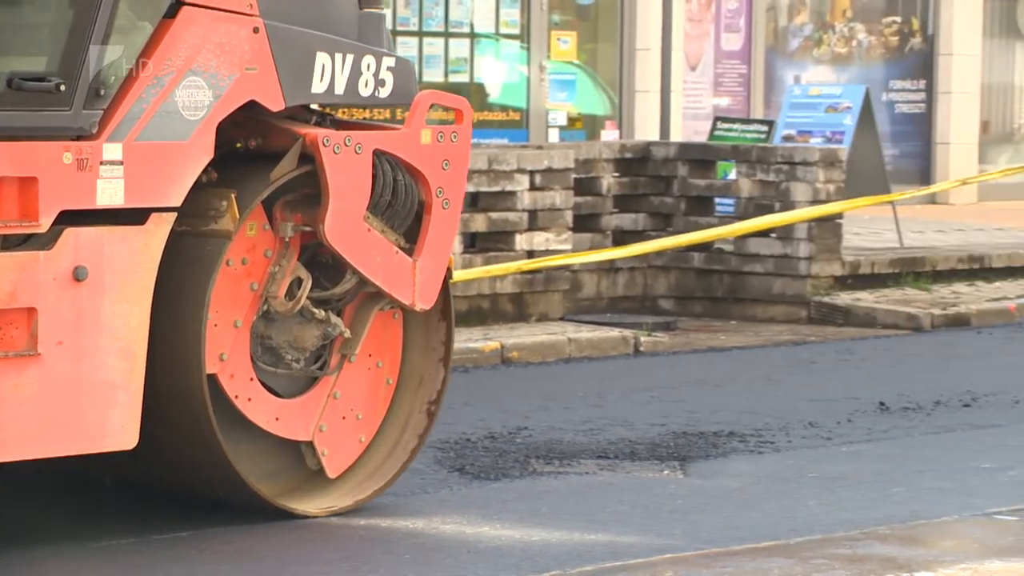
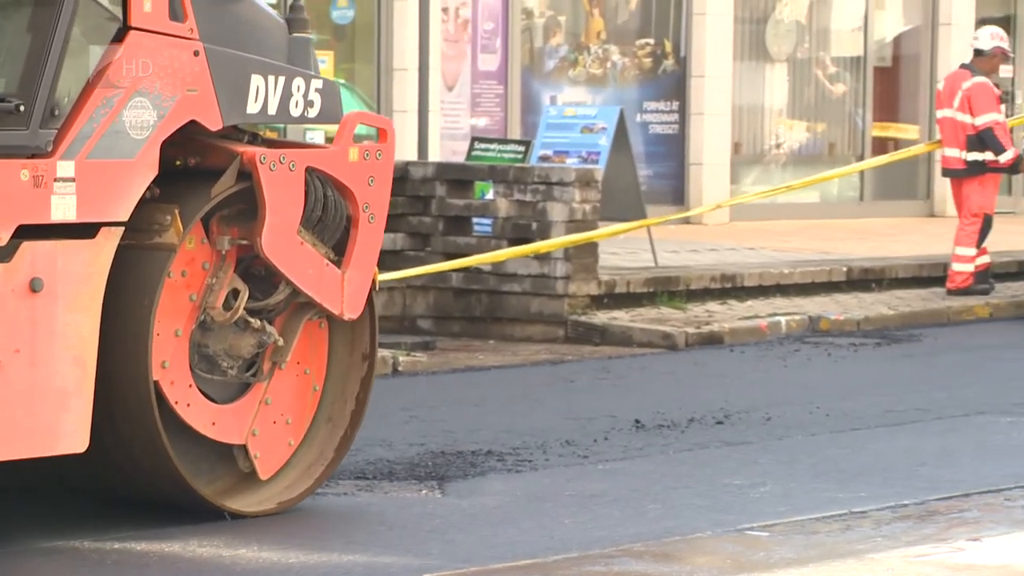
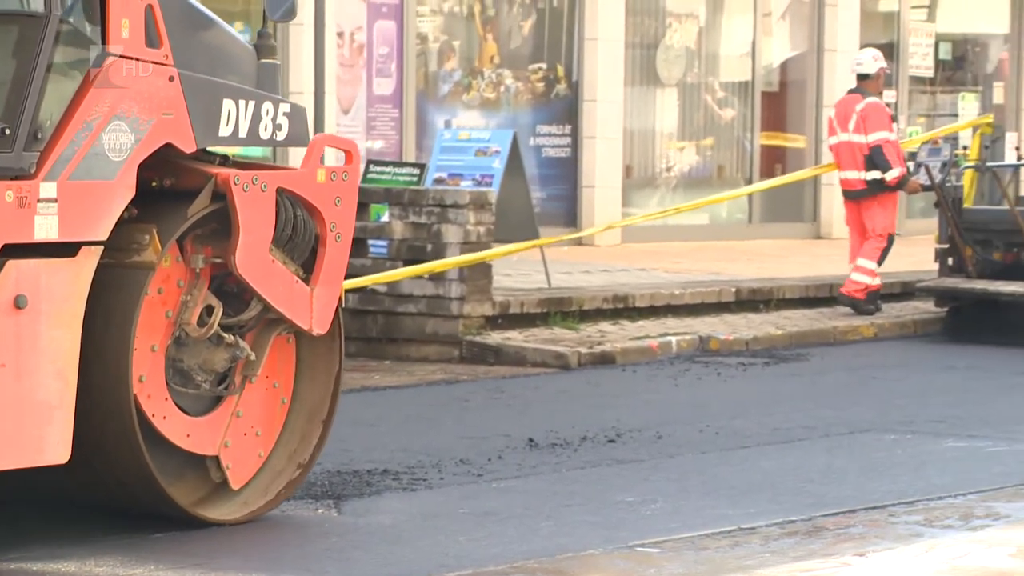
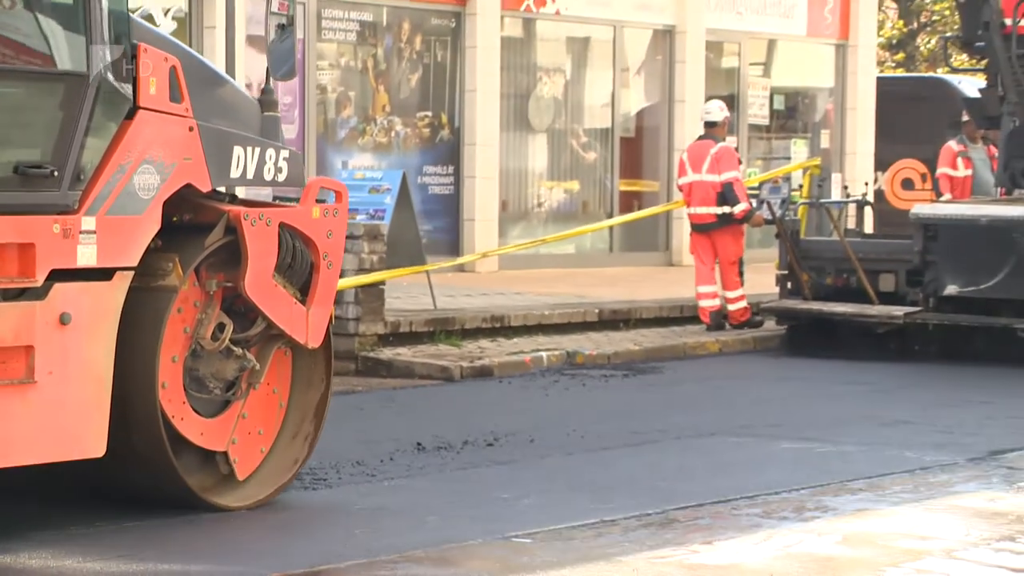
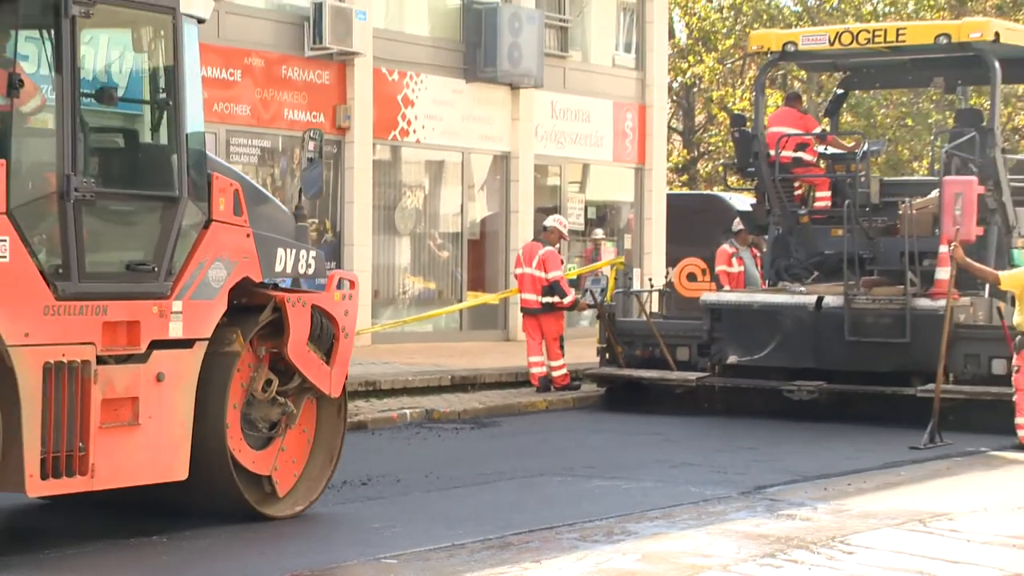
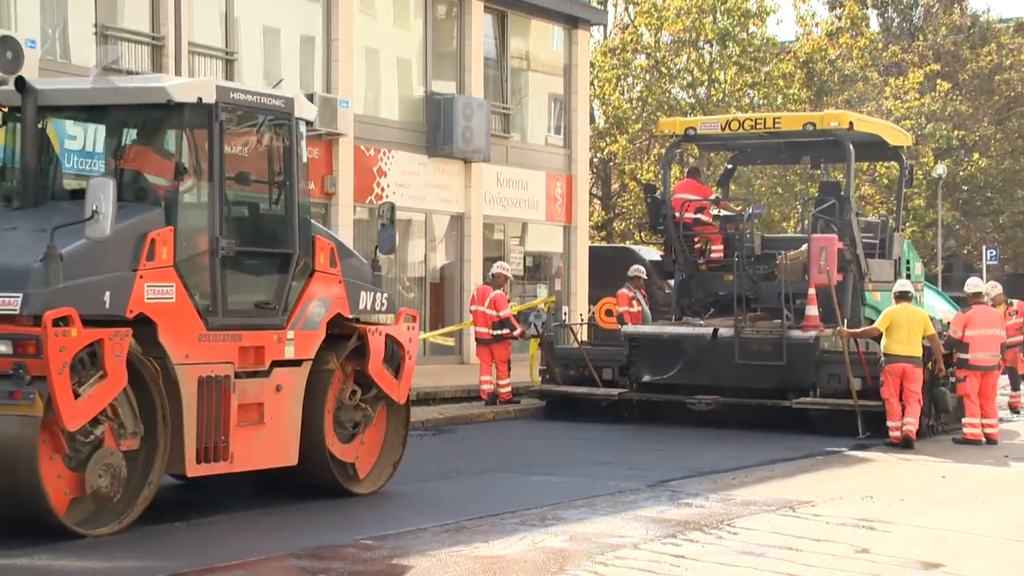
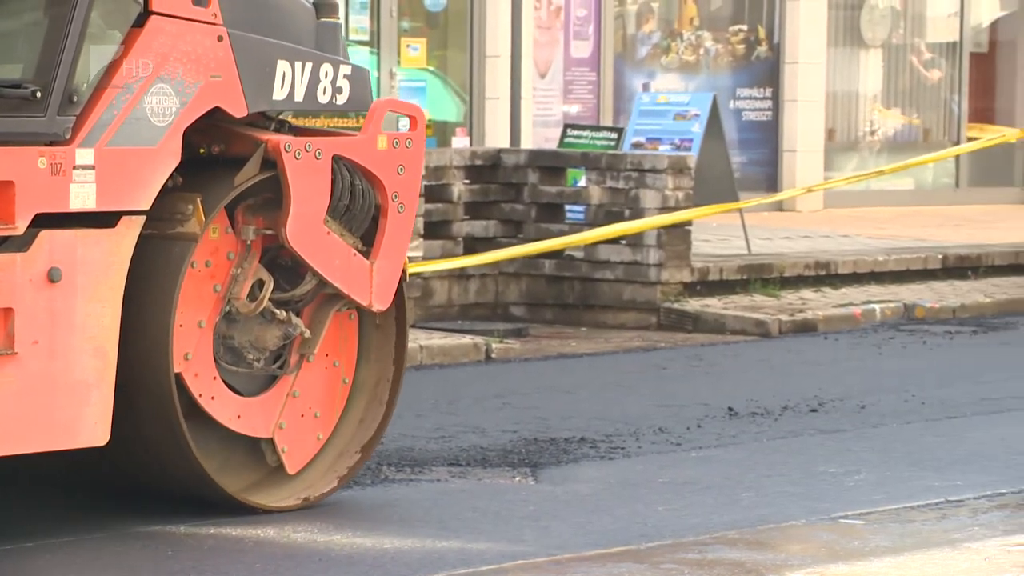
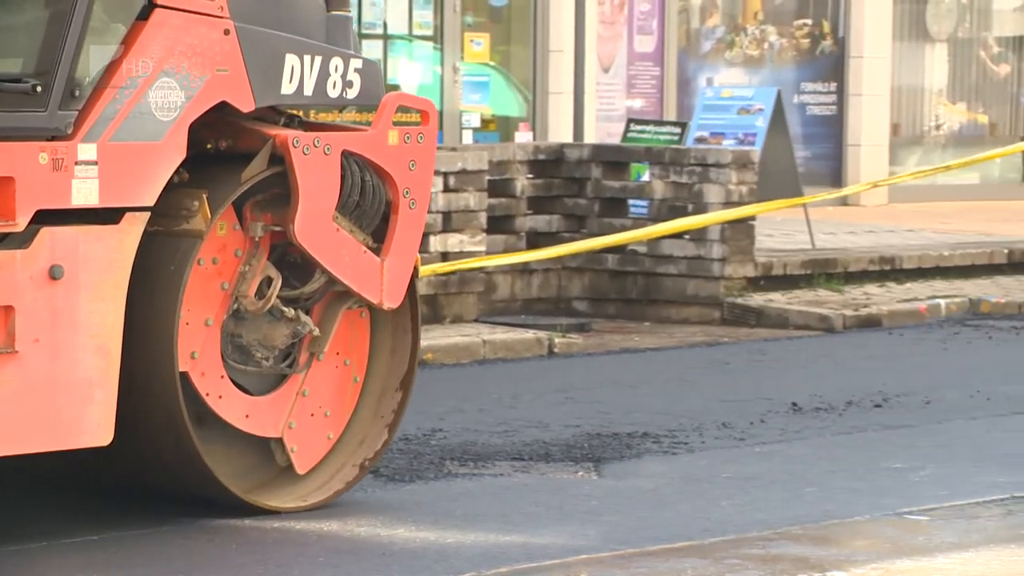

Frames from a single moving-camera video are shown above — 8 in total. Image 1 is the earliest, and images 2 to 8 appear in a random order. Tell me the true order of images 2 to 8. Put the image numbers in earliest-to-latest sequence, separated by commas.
8, 7, 2, 3, 4, 5, 6
